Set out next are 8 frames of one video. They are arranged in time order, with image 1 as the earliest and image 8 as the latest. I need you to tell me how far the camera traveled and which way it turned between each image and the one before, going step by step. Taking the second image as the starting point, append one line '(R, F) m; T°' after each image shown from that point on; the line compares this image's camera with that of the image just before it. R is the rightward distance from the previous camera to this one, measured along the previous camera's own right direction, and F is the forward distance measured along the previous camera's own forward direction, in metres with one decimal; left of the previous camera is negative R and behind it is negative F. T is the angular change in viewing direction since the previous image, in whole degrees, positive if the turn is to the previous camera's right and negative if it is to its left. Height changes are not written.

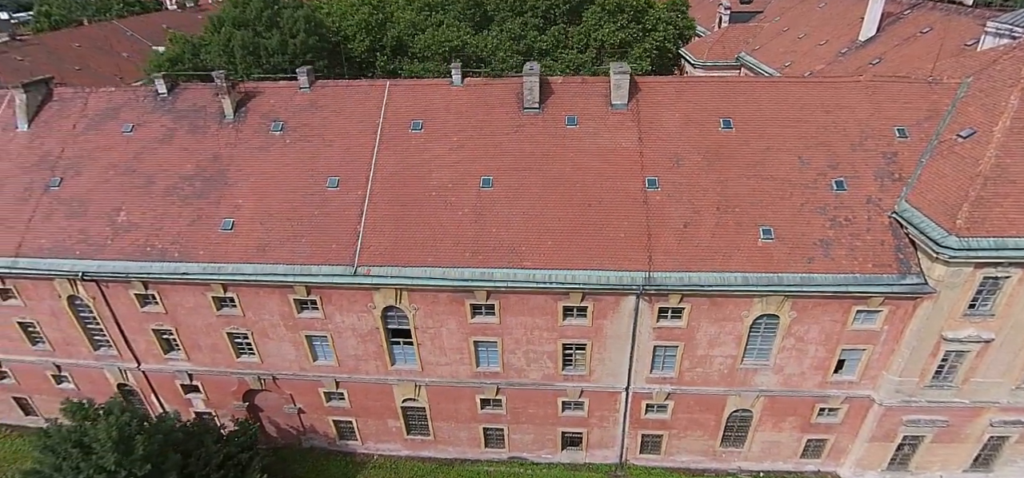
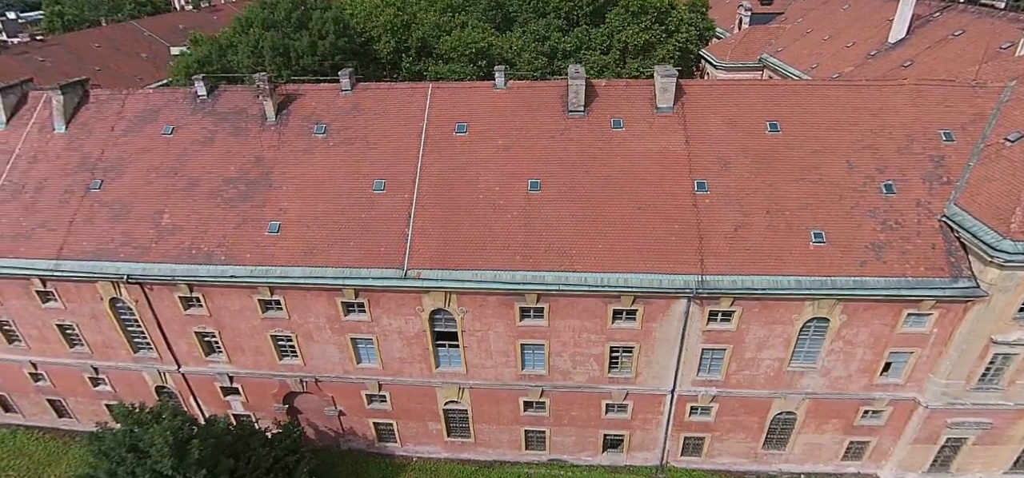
(-1.9, 0.0) m; 0°
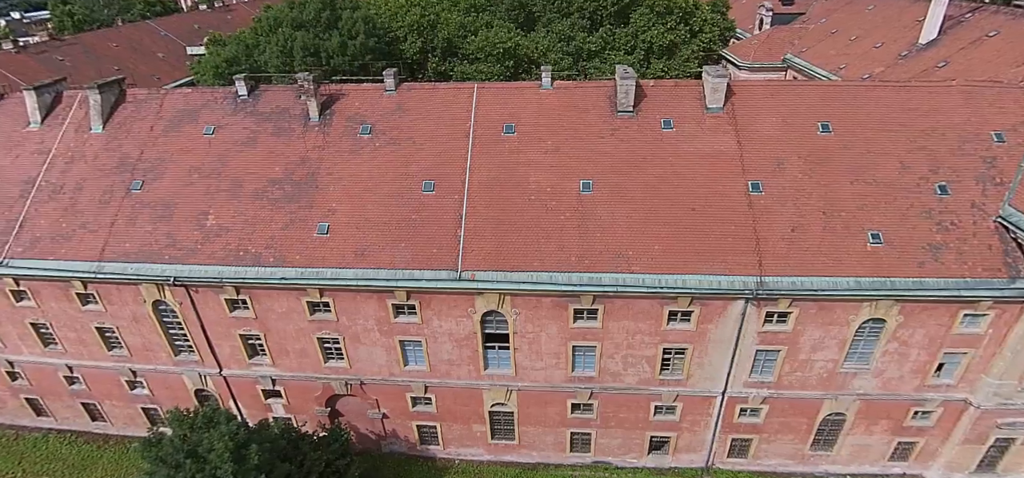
(-2.2, +0.2) m; 0°
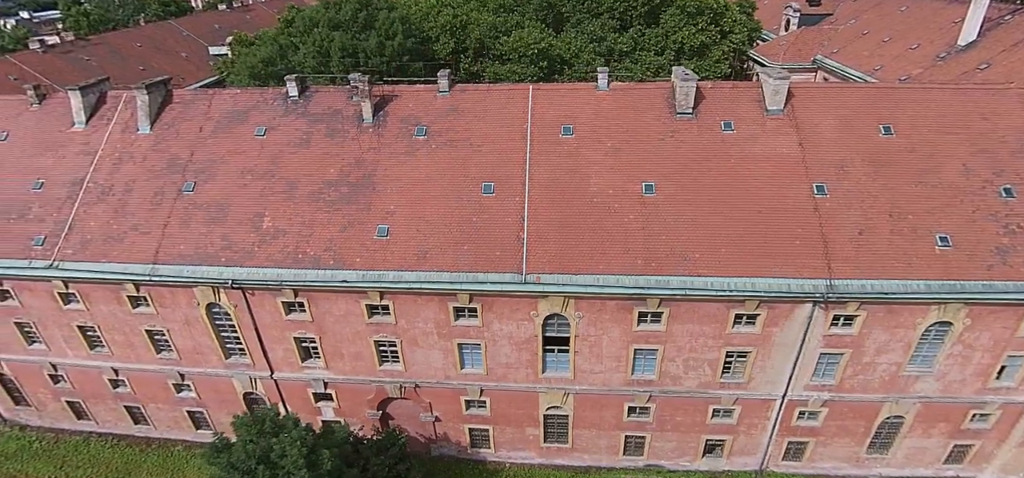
(-2.5, +0.2) m; 0°
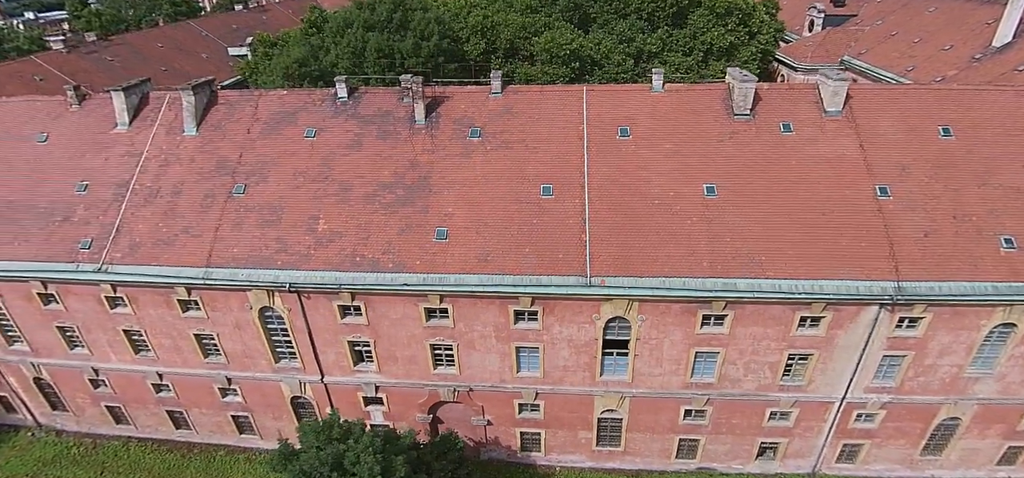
(-2.5, +0.2) m; +1°
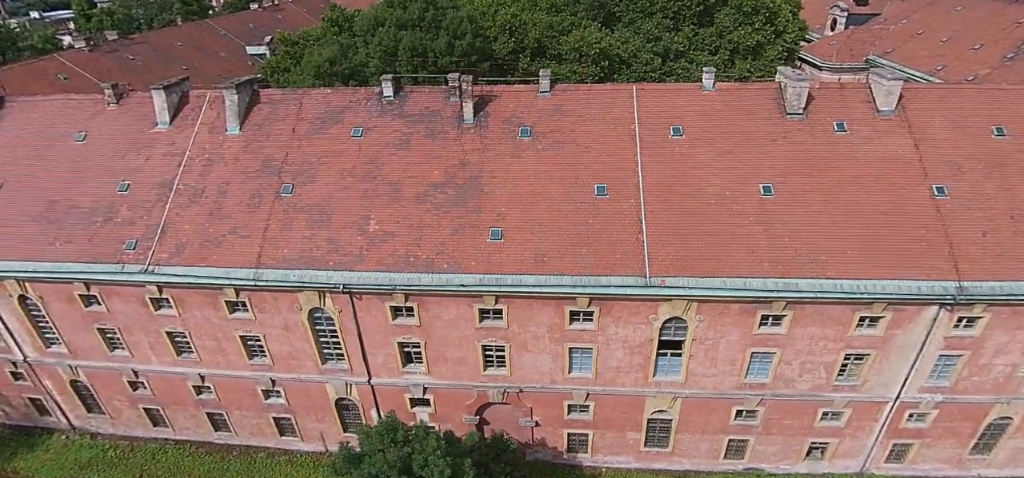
(-2.3, +0.2) m; 0°
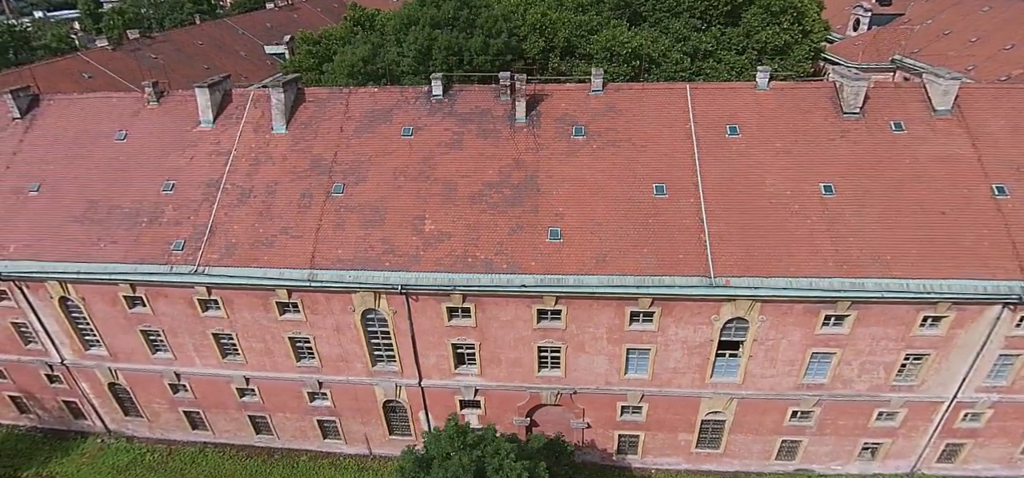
(-2.4, +0.2) m; +1°
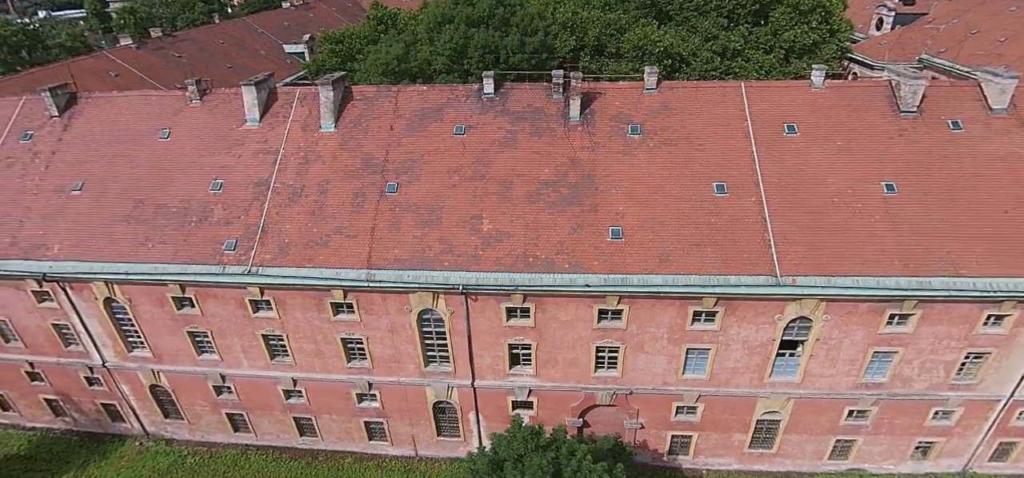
(-2.5, +0.2) m; +1°
